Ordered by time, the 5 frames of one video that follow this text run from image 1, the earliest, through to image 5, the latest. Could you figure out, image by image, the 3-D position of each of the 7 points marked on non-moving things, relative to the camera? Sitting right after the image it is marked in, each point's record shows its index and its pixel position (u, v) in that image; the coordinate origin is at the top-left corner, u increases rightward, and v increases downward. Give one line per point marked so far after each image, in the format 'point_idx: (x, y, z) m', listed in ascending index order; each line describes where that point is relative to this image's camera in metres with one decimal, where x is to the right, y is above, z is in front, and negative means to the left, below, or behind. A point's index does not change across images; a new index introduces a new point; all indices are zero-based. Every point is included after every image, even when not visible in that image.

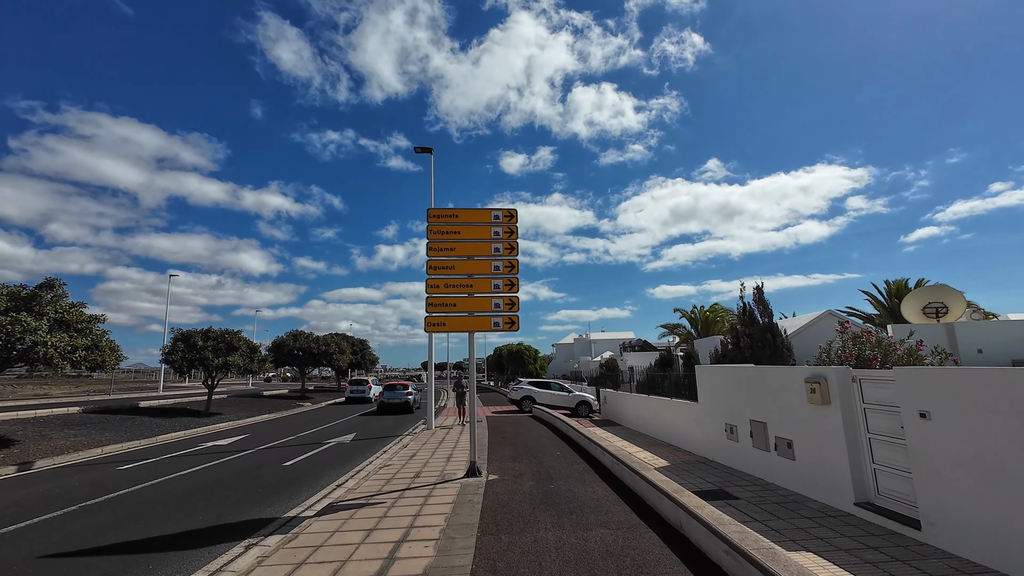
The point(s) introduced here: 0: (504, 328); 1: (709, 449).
0: (-0.1, -0.8, +8.0) m
1: (+4.8, -3.9, +10.4) m
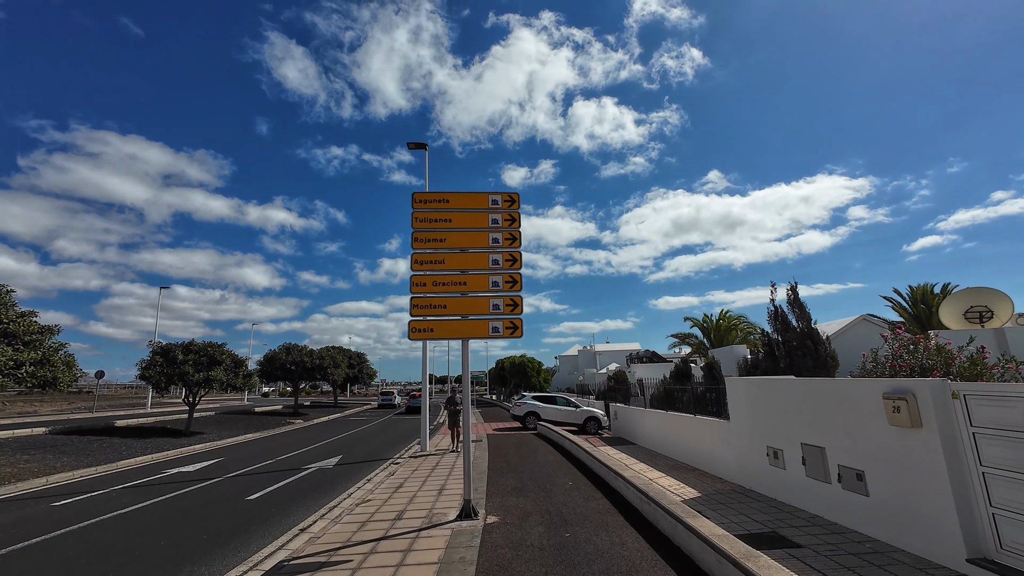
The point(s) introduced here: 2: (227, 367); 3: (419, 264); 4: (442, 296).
0: (-0.1, -0.7, +6.6) m
1: (+4.8, -3.9, +8.9) m
2: (-12.8, -3.6, +19.2) m
3: (-1.5, +0.4, +6.7) m
4: (-1.1, -0.1, +6.7) m
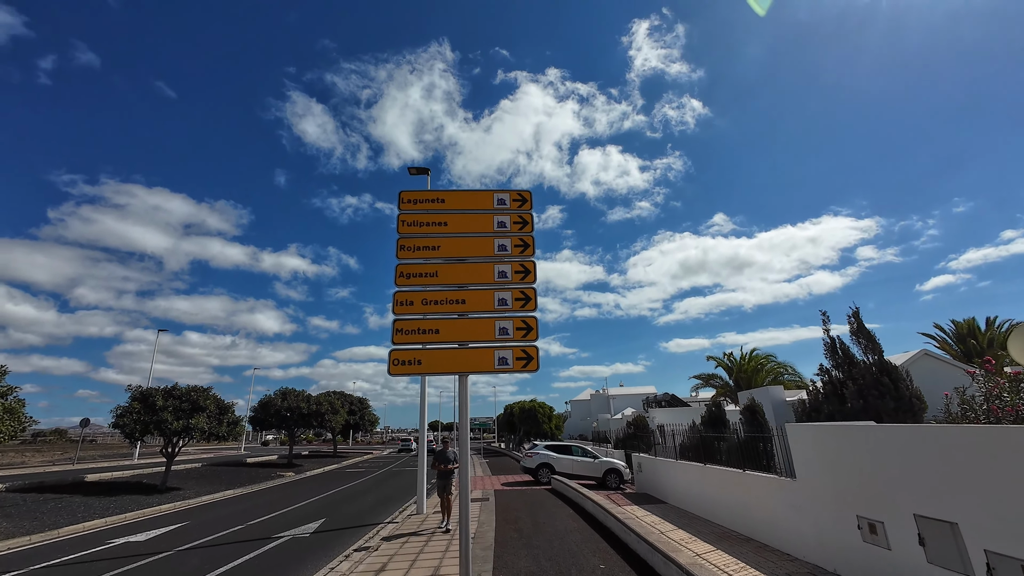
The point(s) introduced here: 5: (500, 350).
0: (0.0, -1.0, +5.0) m
1: (+5.1, -4.3, +6.9) m
2: (-12.4, -5.2, +17.6) m
3: (-1.3, +0.1, +5.3) m
4: (-0.9, -0.4, +5.2) m
5: (-0.1, -0.7, +5.1) m
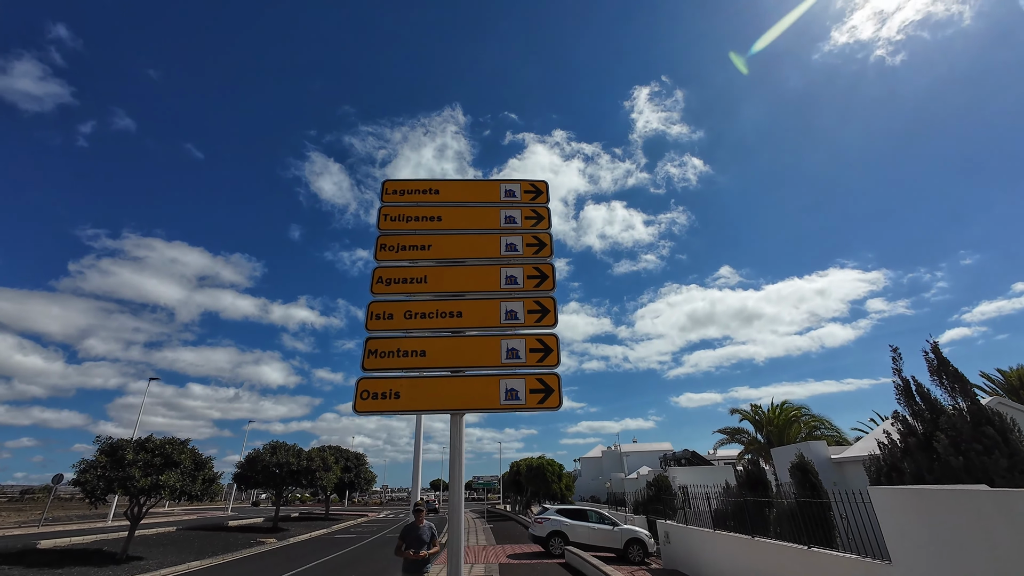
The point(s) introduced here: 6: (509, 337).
0: (+0.1, -1.0, +3.7) m
1: (+5.2, -4.5, +5.0) m
2: (-12.1, -6.8, +15.8) m
3: (-1.2, 0.0, +4.1) m
4: (-0.8, -0.4, +3.9) m
5: (0.0, -0.8, +3.7) m
6: (0.0, -0.4, +3.9) m
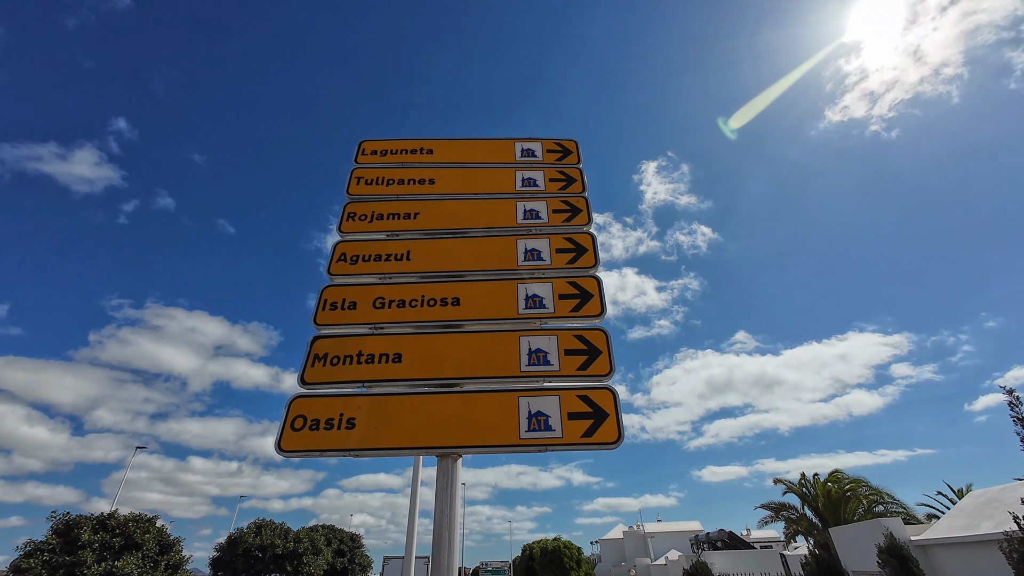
0: (+0.3, -0.8, +2.2) m
1: (+5.4, -4.4, +2.8) m
2: (-11.6, -8.5, +13.6) m
3: (-1.1, +0.1, +2.8) m
4: (-0.7, -0.3, +2.5) m
5: (+0.1, -0.6, +2.3) m
6: (+0.1, -0.3, +2.5) m
